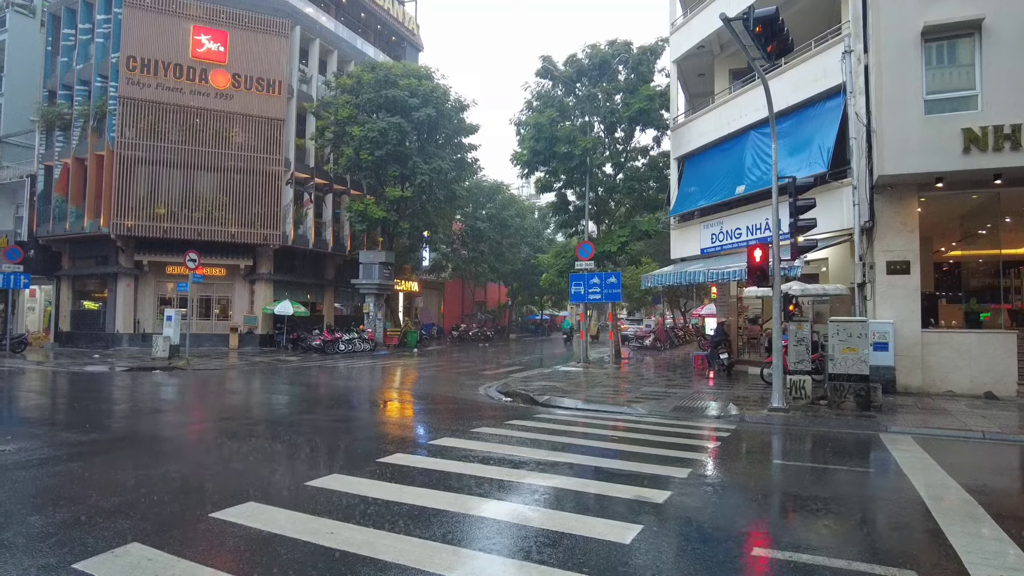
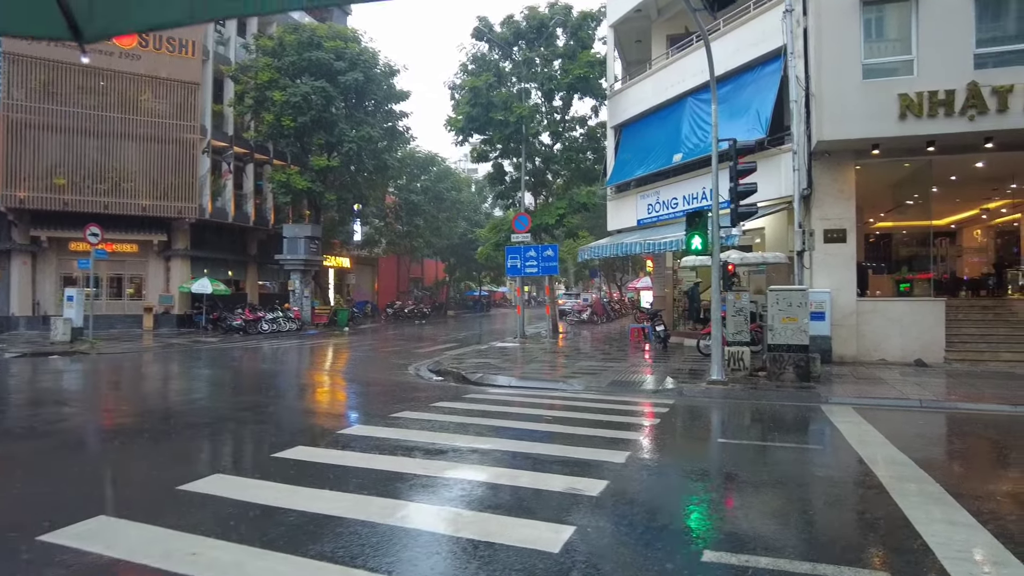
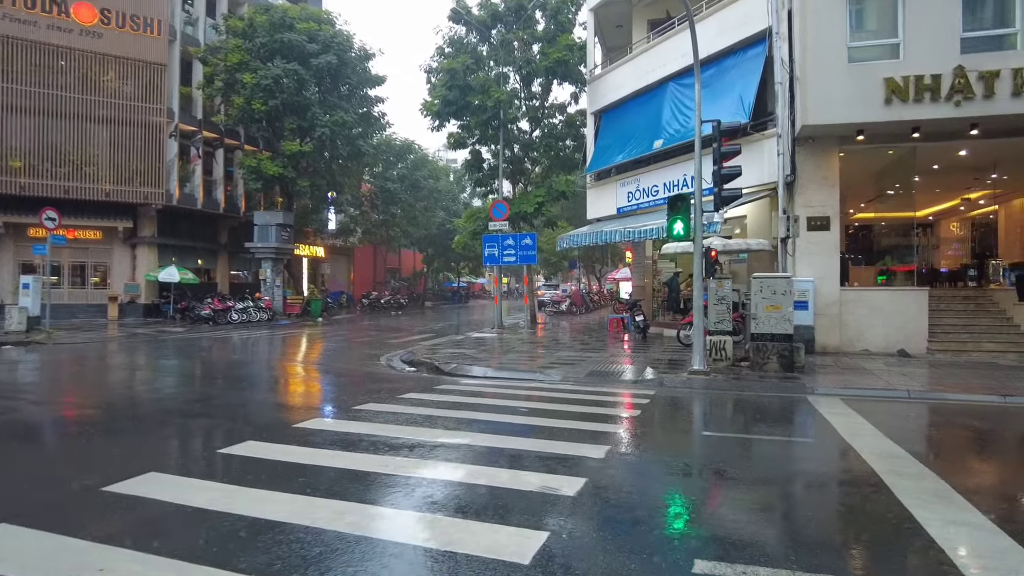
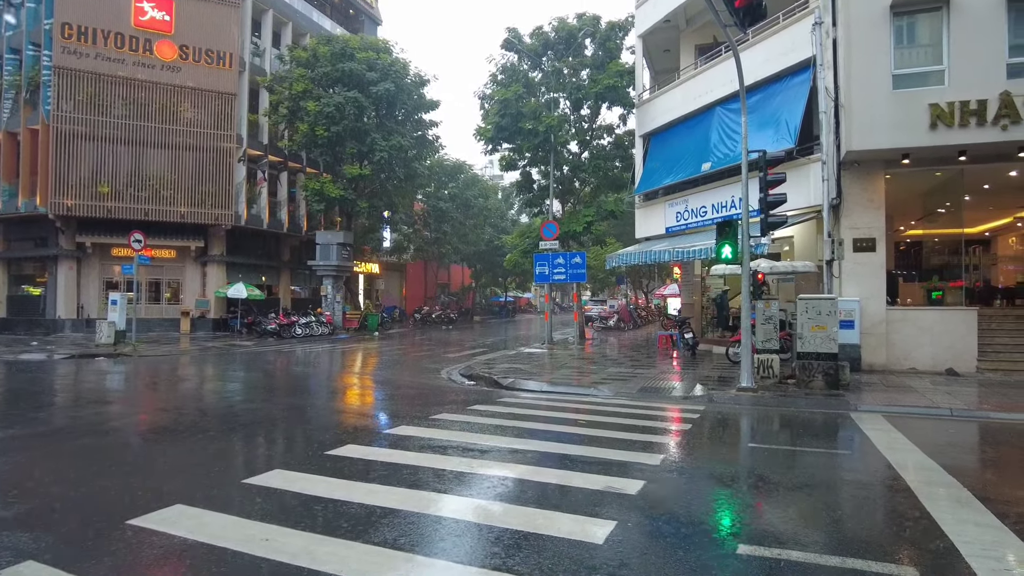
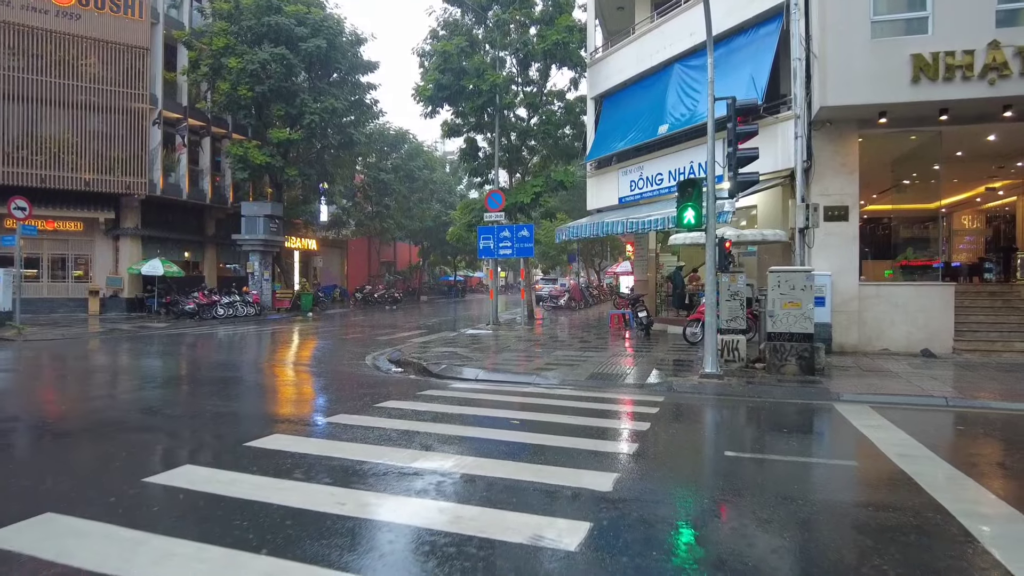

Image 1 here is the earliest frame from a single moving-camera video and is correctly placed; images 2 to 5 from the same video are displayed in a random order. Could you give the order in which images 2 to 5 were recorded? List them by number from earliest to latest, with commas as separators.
4, 2, 3, 5
